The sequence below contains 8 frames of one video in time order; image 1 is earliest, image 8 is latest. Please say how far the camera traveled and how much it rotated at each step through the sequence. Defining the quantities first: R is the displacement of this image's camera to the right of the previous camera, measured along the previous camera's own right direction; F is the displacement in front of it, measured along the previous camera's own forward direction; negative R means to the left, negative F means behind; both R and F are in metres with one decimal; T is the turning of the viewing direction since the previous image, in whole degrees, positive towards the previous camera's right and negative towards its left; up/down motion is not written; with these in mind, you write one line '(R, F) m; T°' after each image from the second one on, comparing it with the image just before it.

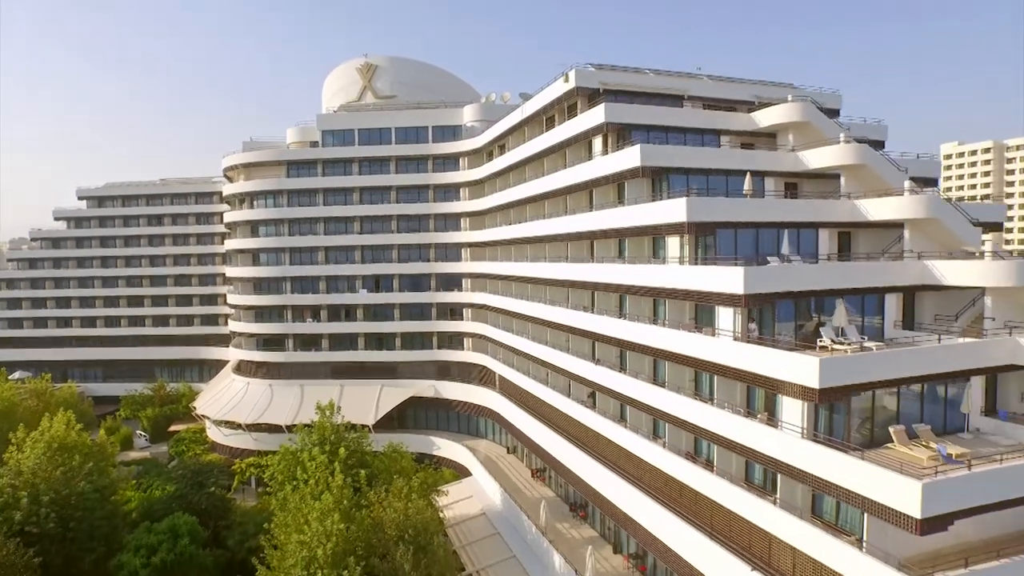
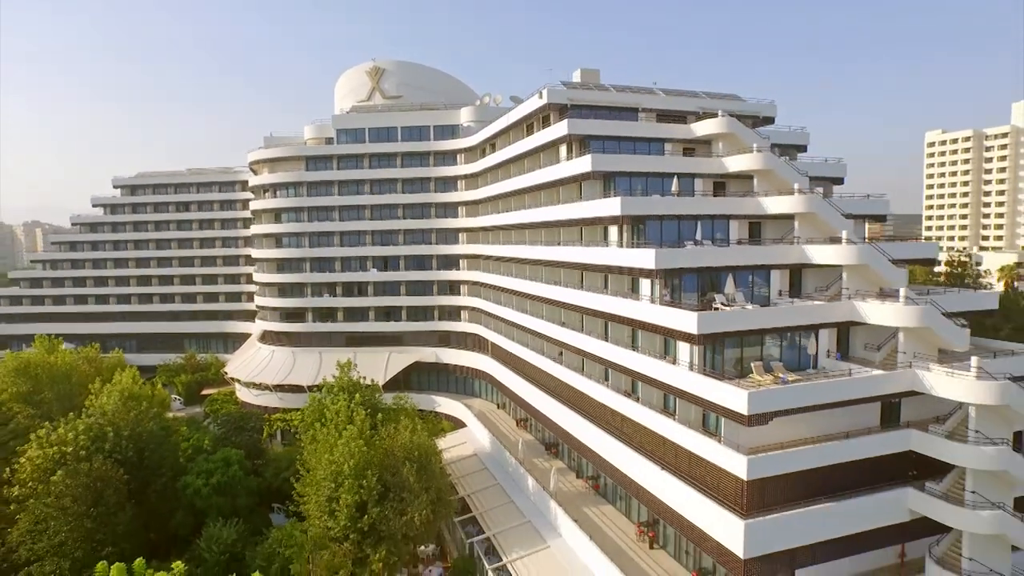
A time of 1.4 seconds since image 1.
(+1.1, -6.5) m; 0°
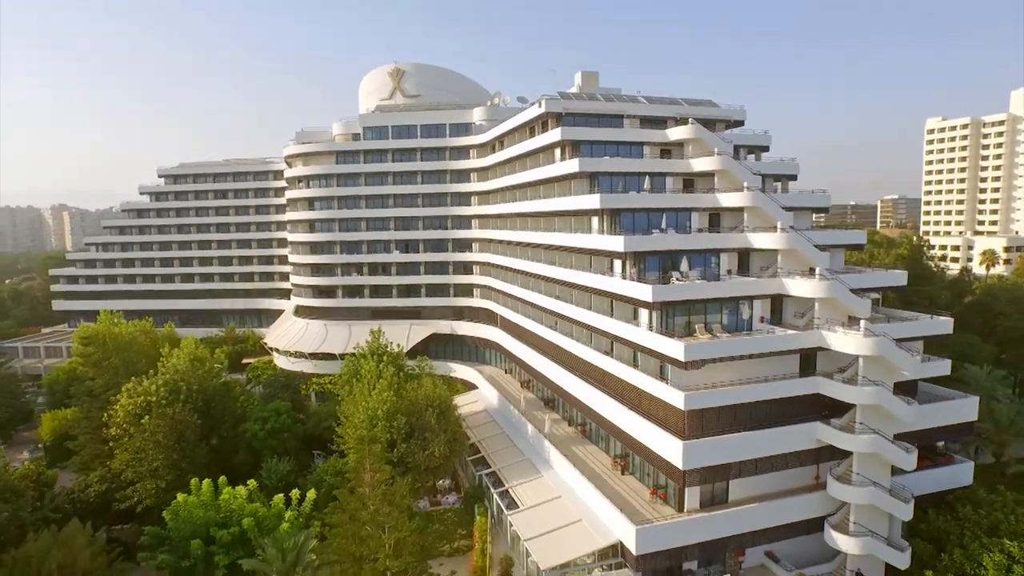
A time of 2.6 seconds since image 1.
(+0.7, -6.6) m; -1°
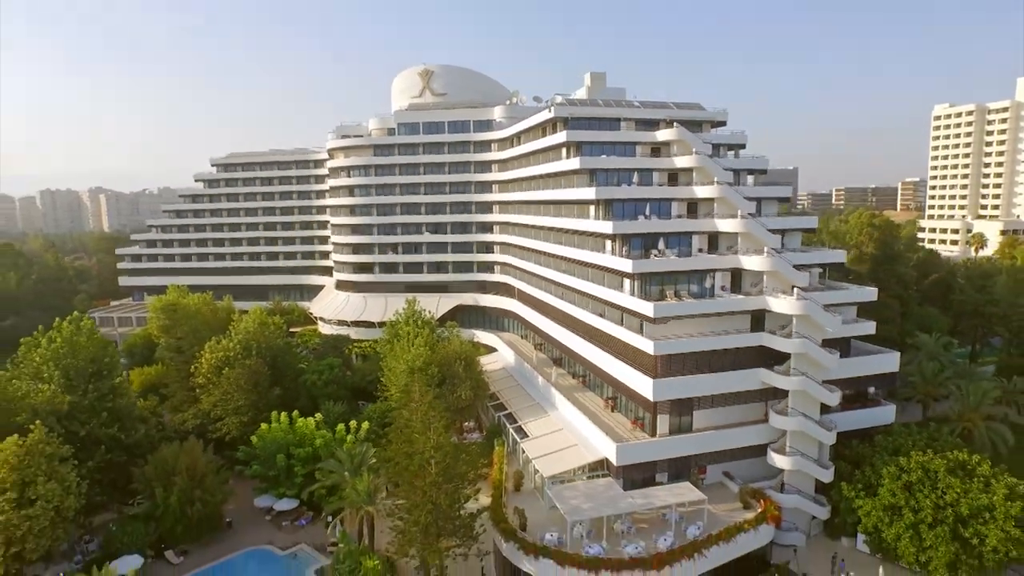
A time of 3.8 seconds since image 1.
(+0.5, -8.1) m; -2°
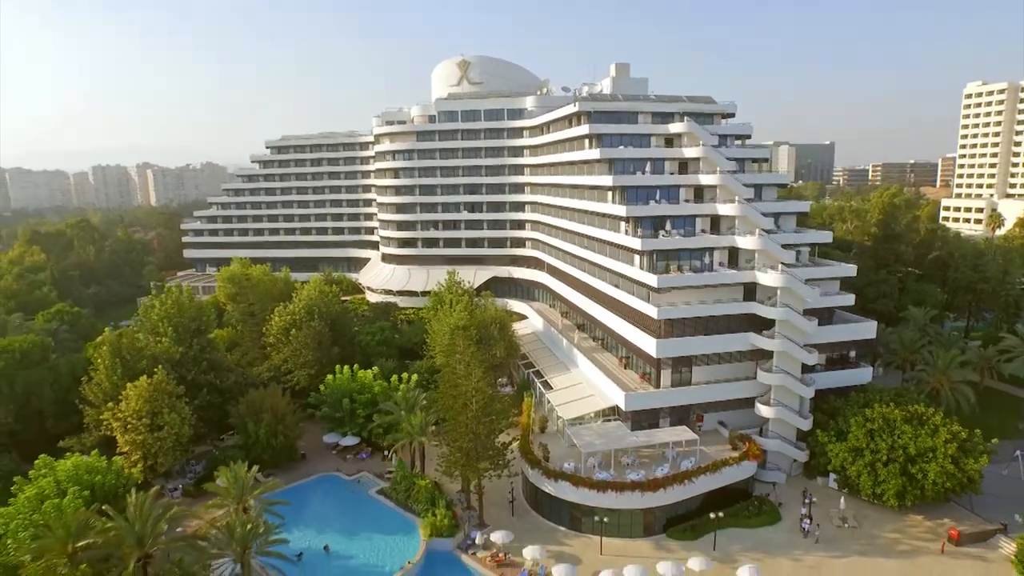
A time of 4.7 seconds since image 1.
(+0.3, -6.8) m; -3°
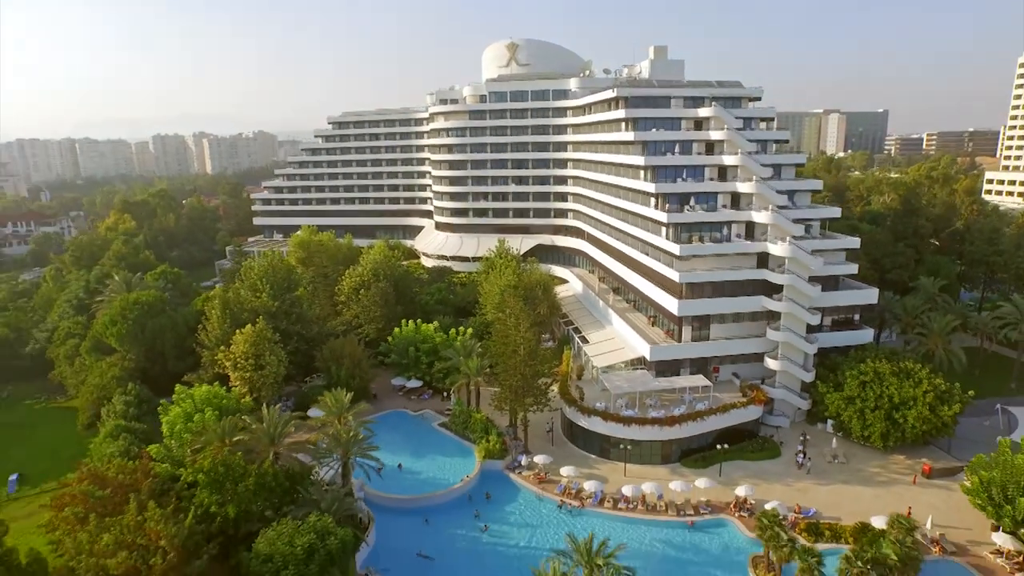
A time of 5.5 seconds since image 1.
(-0.1, -7.2) m; -4°
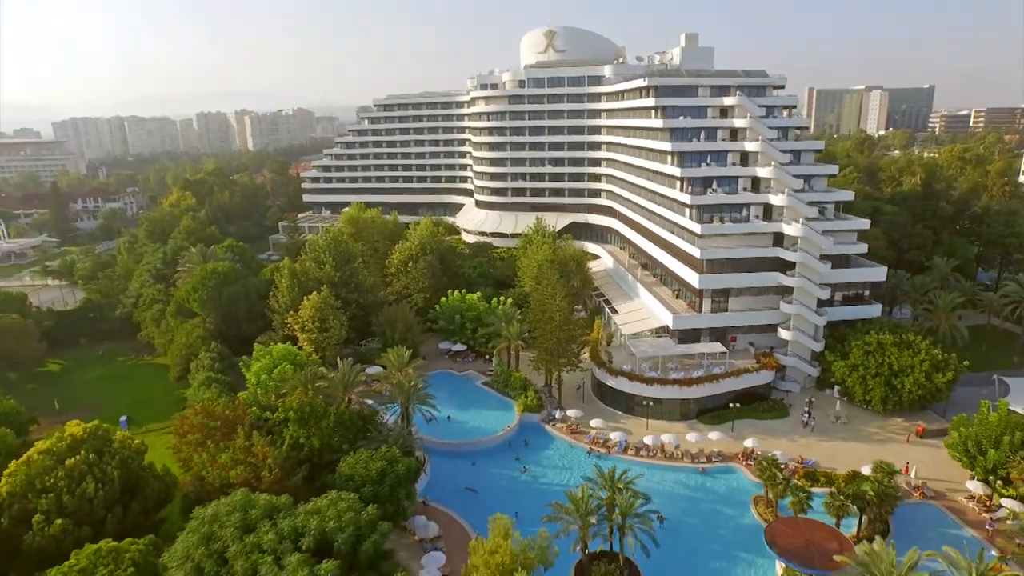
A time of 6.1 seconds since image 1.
(-0.4, -5.7) m; -3°
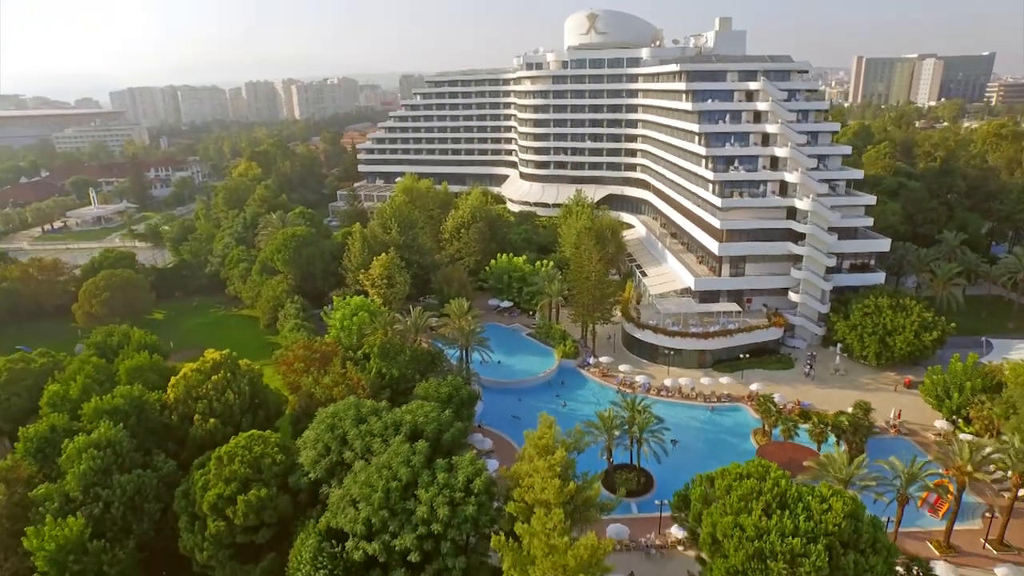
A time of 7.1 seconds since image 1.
(-0.3, -8.4) m; -3°
